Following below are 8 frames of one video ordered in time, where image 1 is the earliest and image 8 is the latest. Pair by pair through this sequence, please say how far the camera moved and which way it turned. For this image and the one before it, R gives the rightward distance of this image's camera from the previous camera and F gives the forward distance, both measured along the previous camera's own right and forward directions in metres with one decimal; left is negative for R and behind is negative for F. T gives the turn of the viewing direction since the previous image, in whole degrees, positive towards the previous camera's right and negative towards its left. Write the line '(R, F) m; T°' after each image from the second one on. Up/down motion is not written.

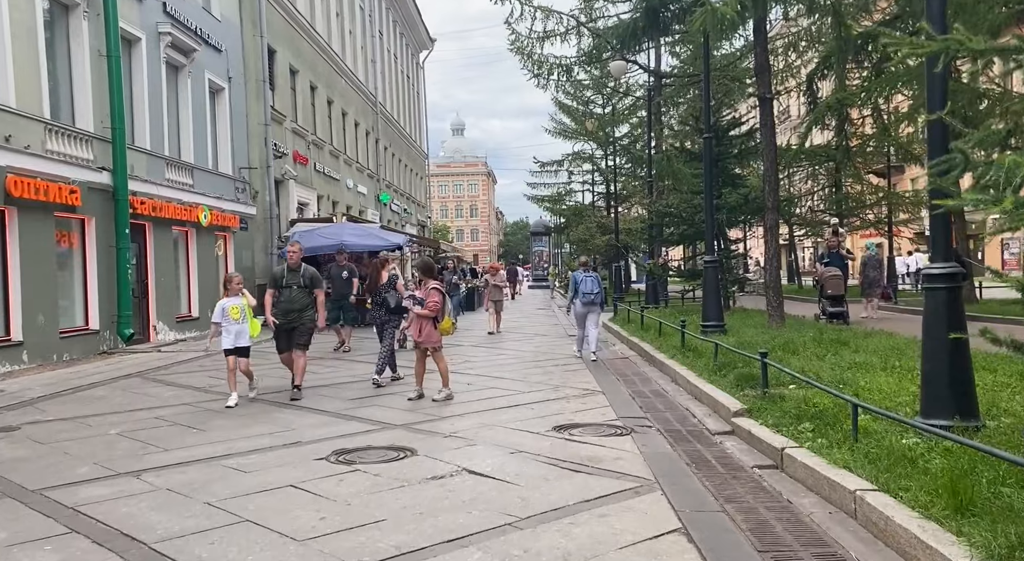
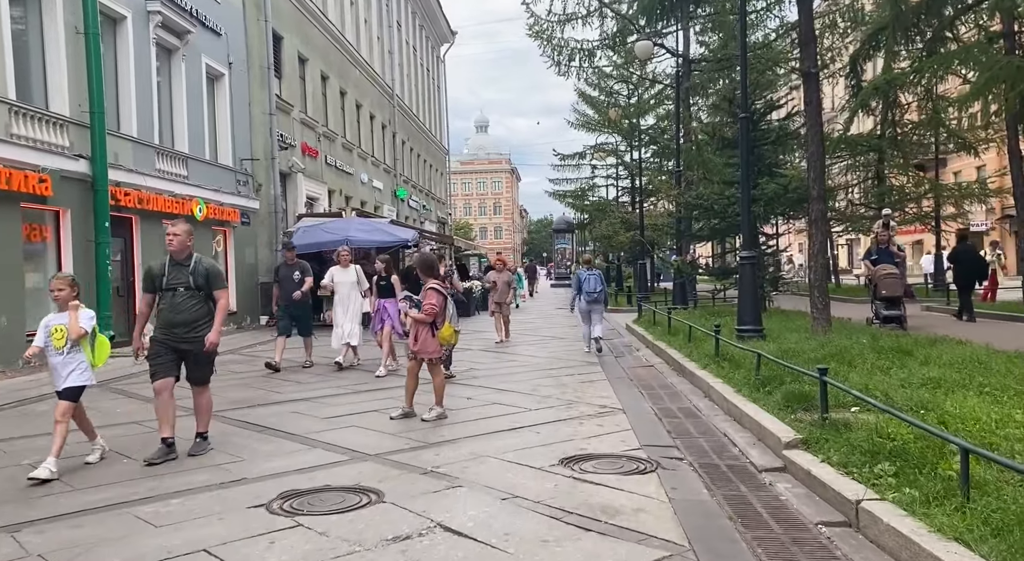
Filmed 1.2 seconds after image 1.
(+0.2, +1.3) m; -2°
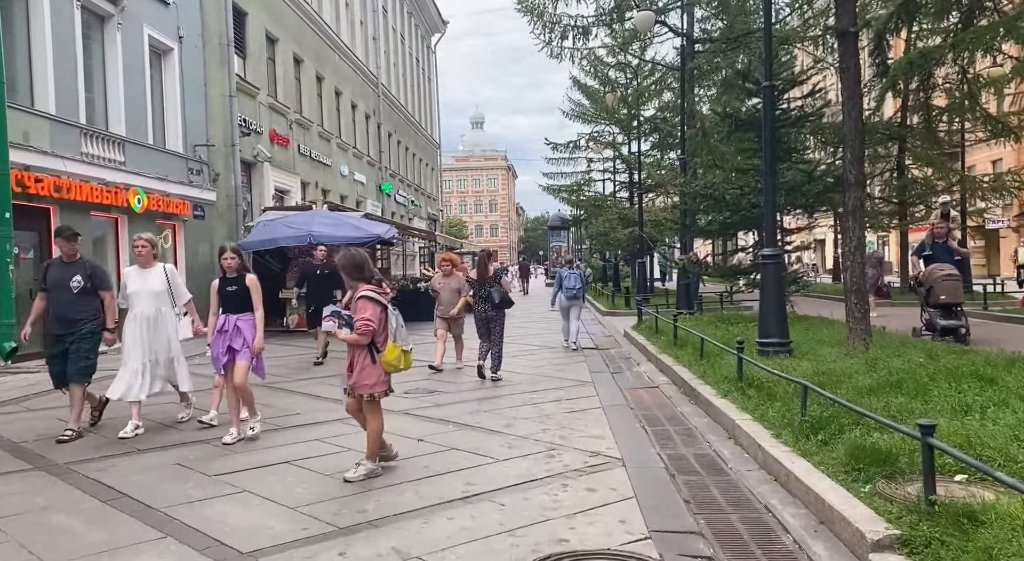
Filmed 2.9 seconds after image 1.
(+0.3, +2.0) m; 0°
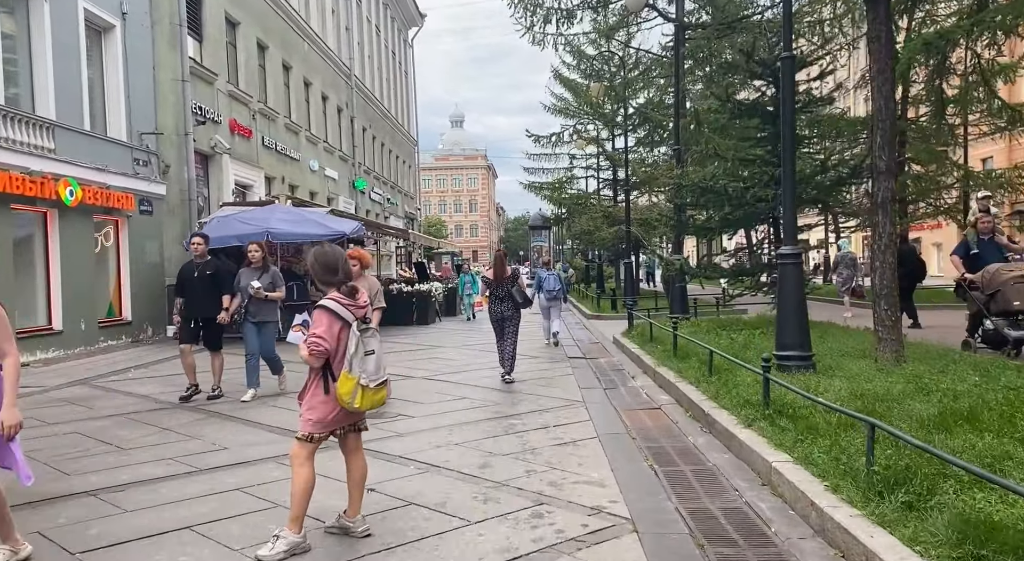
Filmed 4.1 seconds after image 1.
(0.0, +1.4) m; +1°
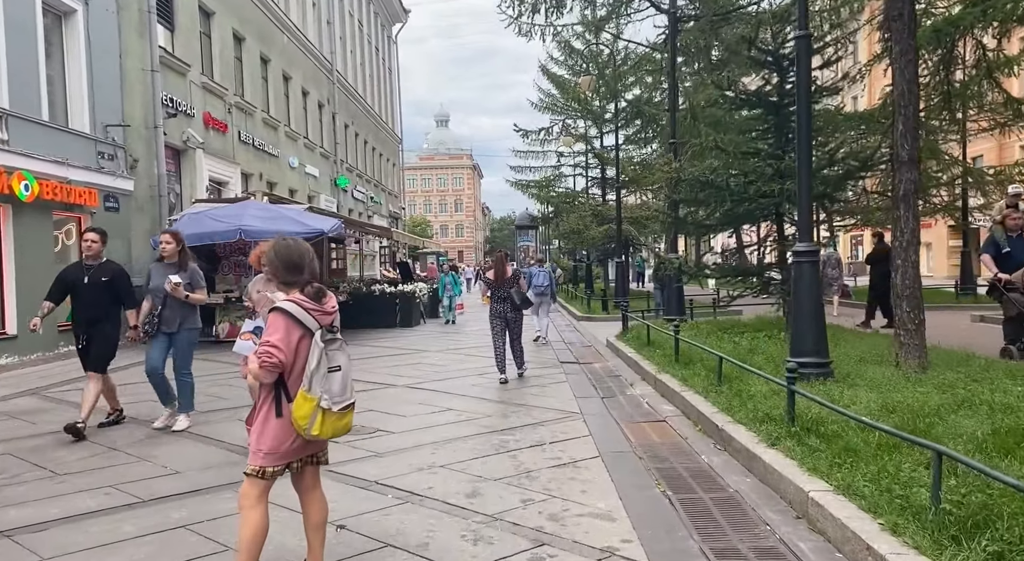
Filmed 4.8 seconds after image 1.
(0.0, +0.7) m; +1°
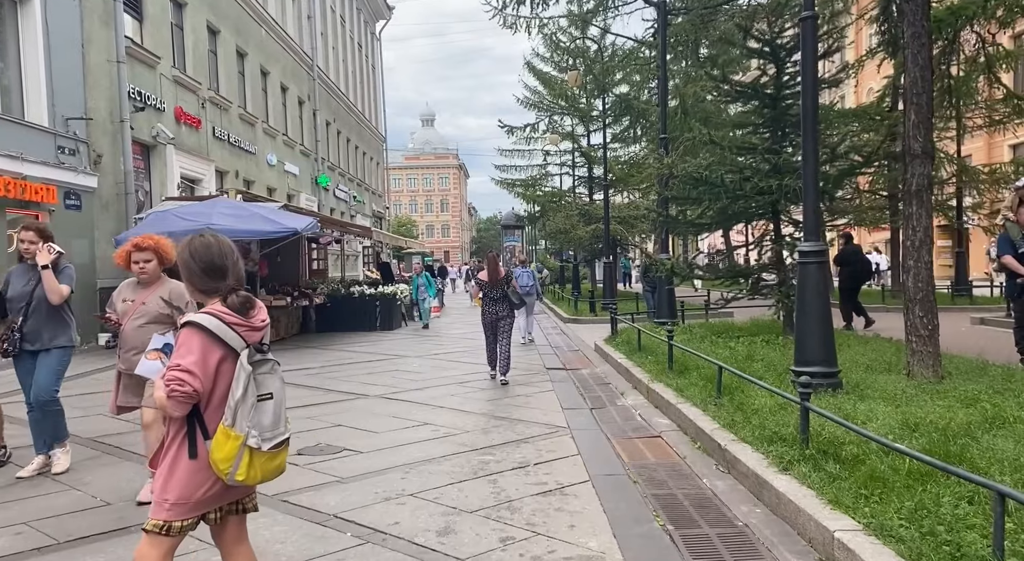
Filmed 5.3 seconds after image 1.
(0.0, +0.6) m; +1°
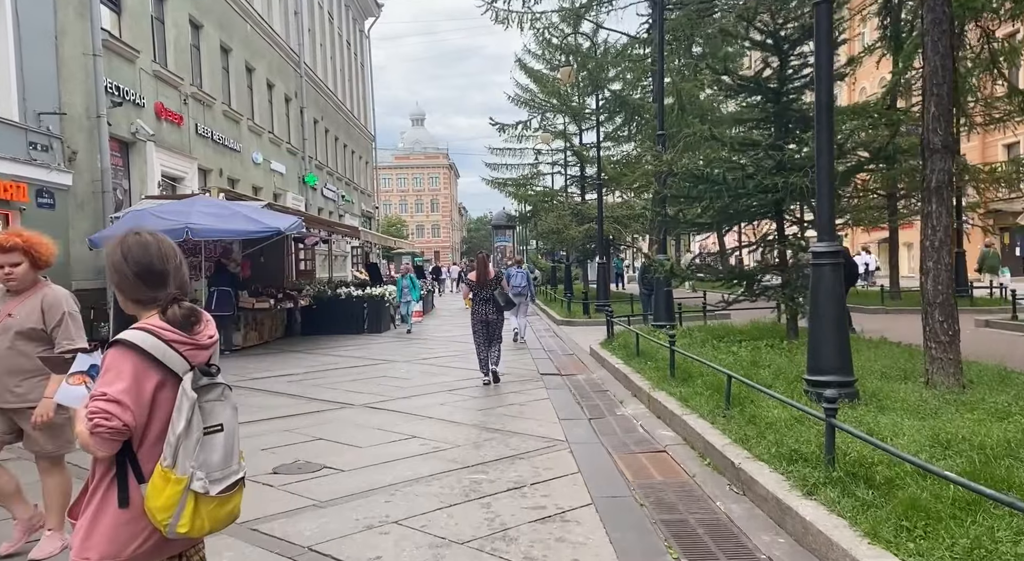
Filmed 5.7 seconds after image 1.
(0.0, +0.5) m; +1°
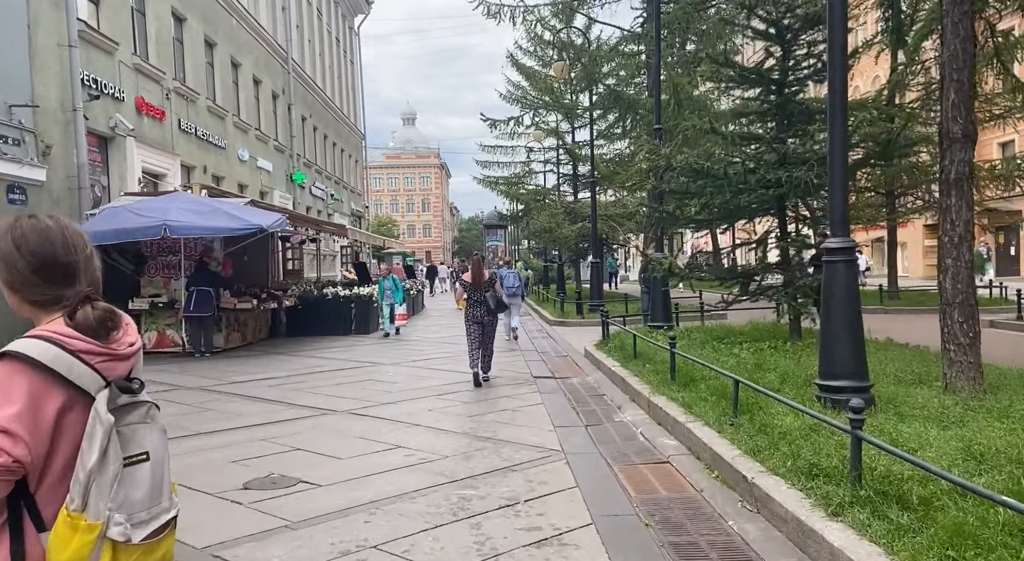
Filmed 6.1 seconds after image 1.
(0.0, +0.4) m; +1°
